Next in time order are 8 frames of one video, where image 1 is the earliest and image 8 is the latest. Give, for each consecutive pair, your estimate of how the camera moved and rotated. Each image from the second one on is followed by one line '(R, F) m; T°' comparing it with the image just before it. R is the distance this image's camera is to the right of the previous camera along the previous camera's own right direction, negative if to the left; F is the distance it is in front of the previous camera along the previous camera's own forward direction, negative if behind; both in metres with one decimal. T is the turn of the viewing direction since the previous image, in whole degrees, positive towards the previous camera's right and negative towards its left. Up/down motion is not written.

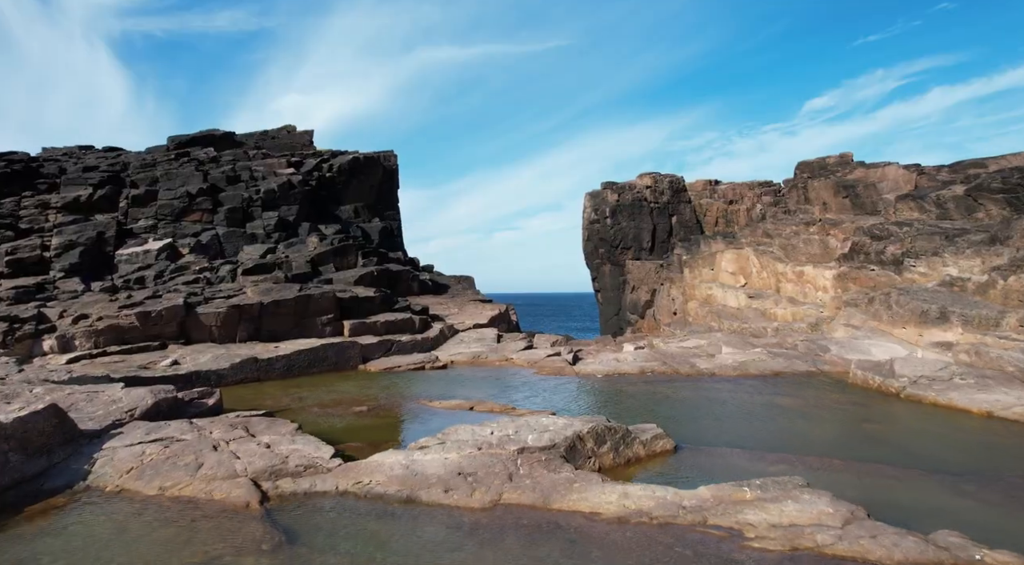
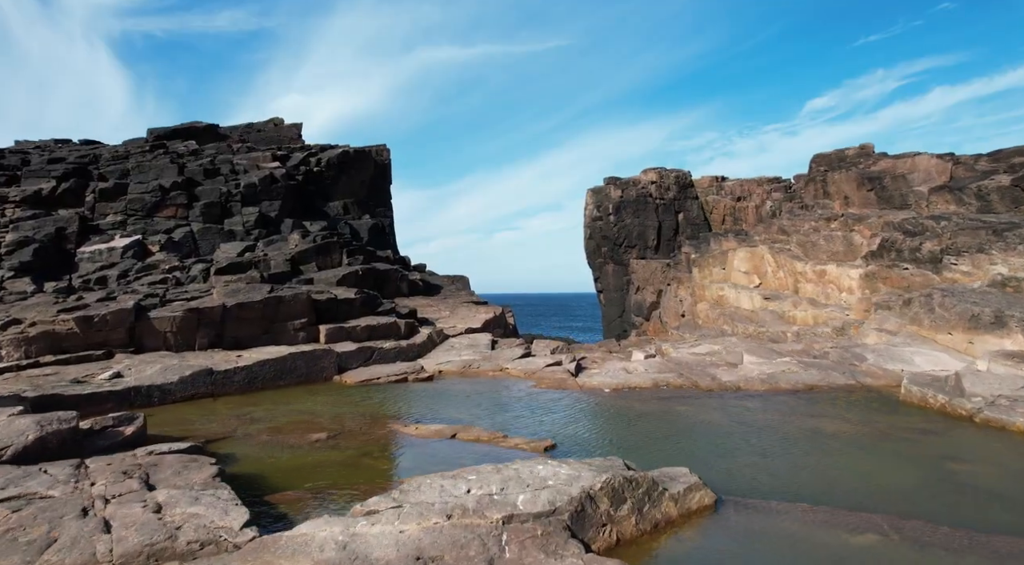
(+0.1, +2.1) m; 0°
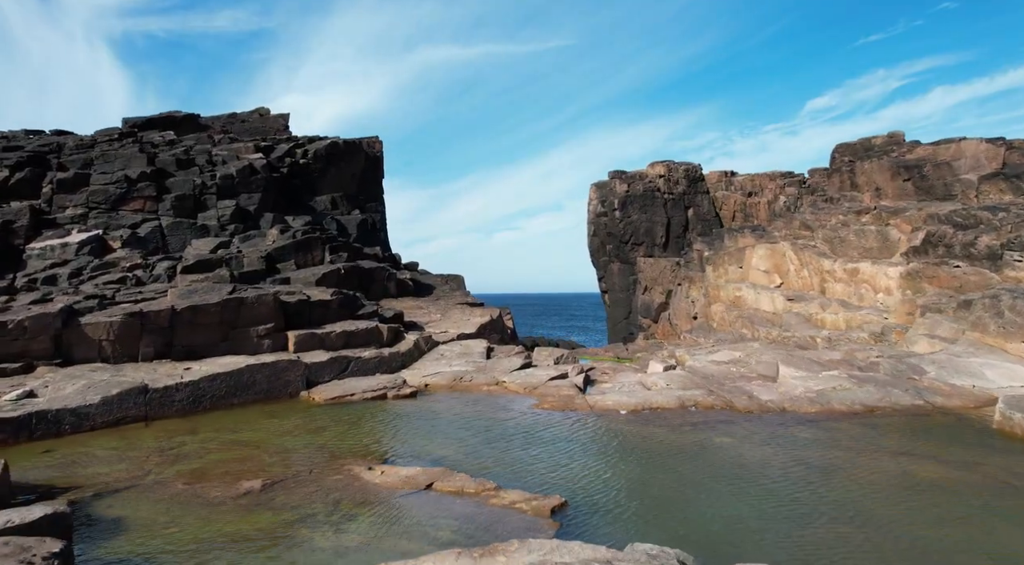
(+0.1, +2.4) m; 0°
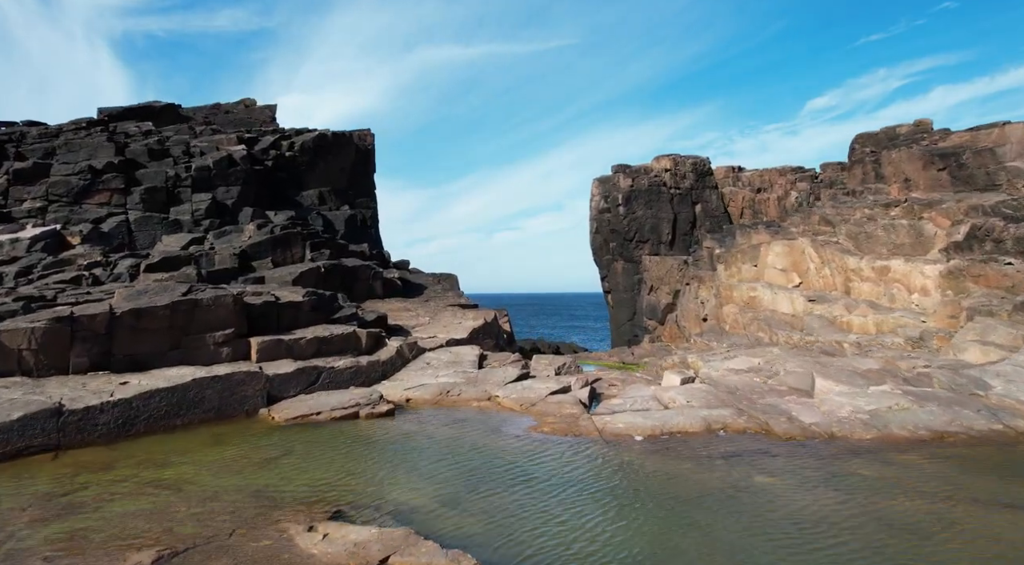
(+0.1, +2.0) m; 0°
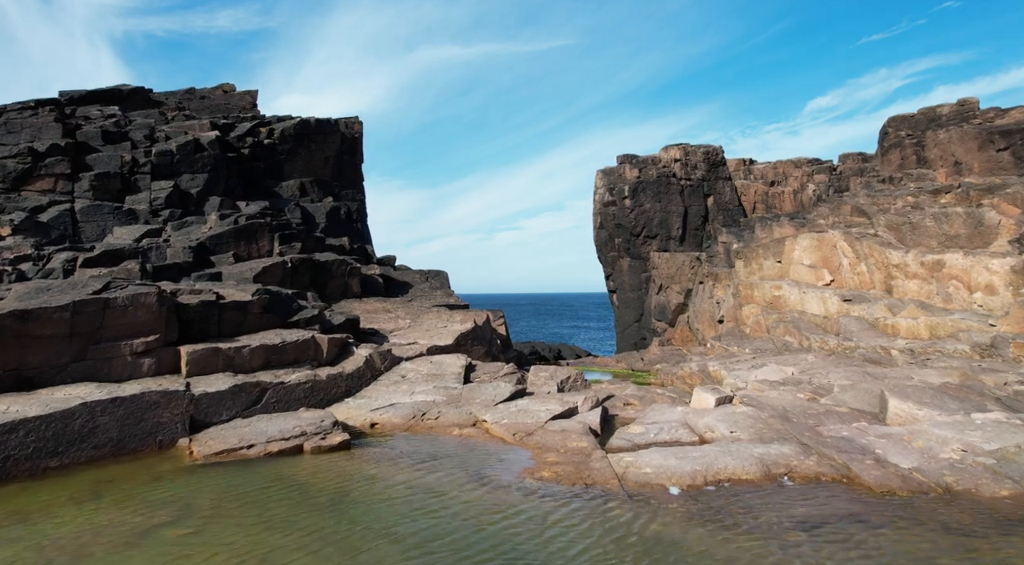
(+0.1, +2.8) m; 0°
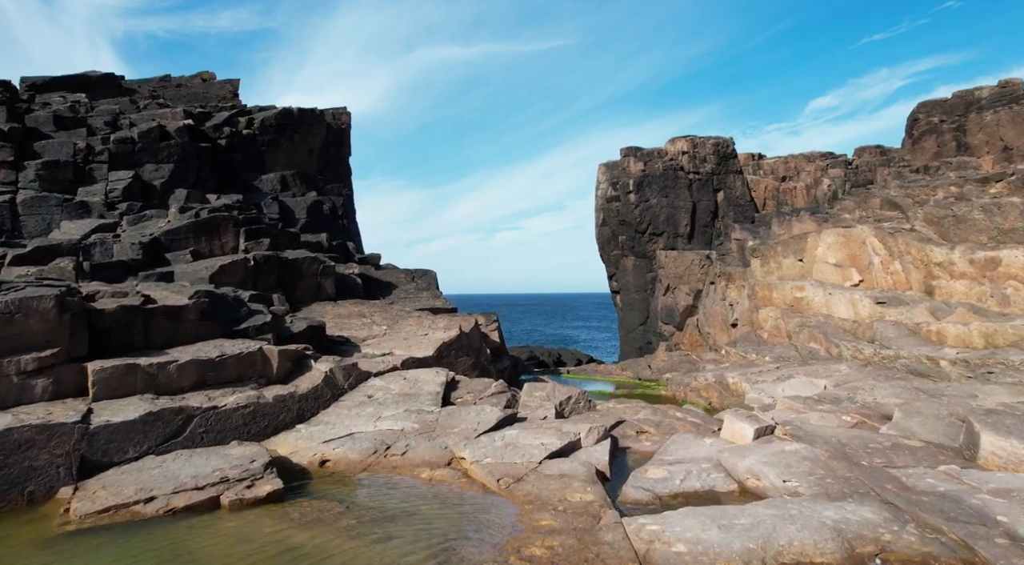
(+0.2, +2.2) m; 0°
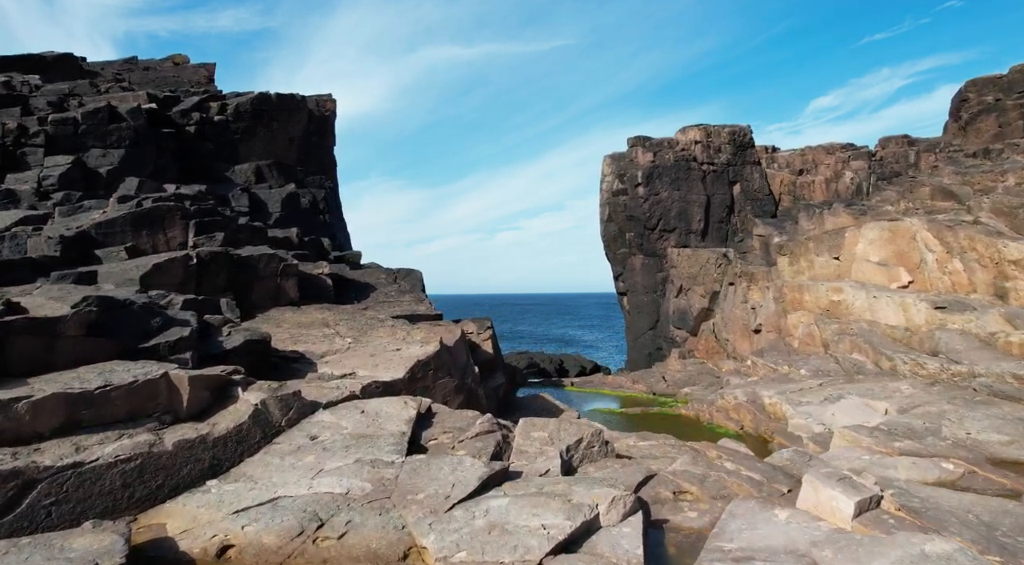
(+0.1, +2.8) m; 0°
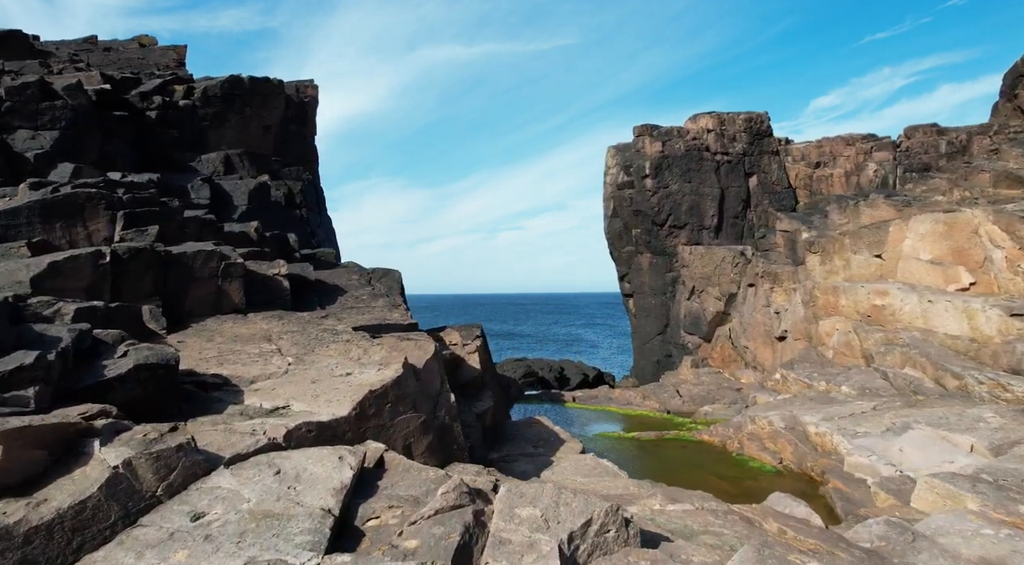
(+0.2, +2.6) m; 0°
